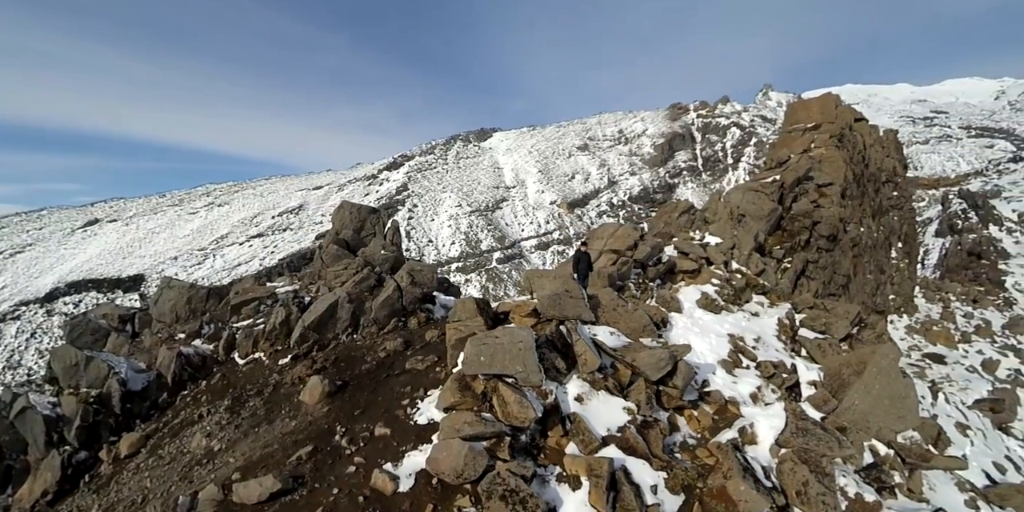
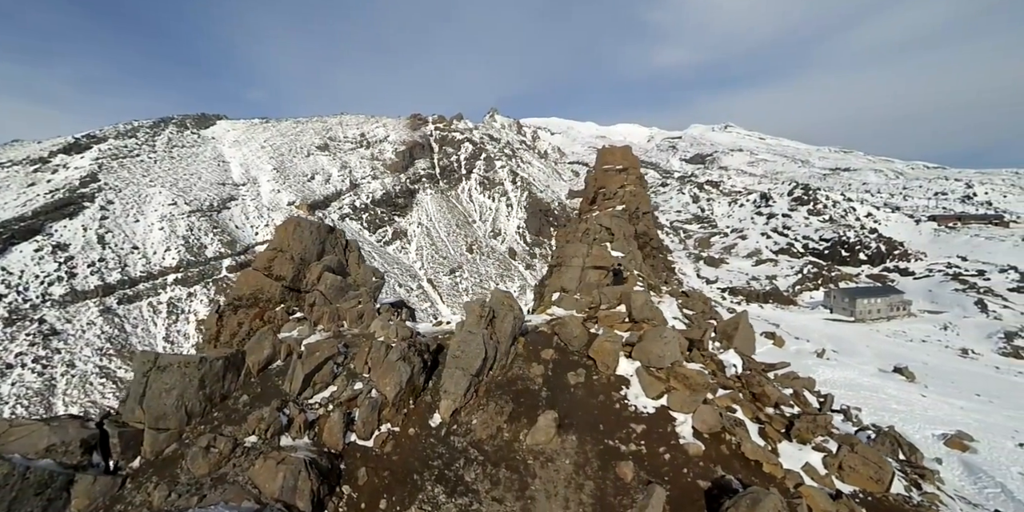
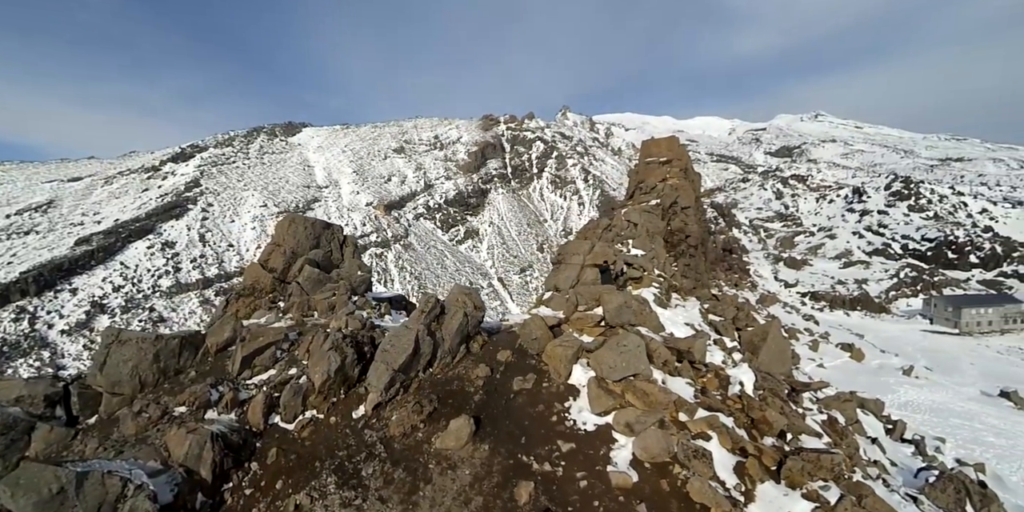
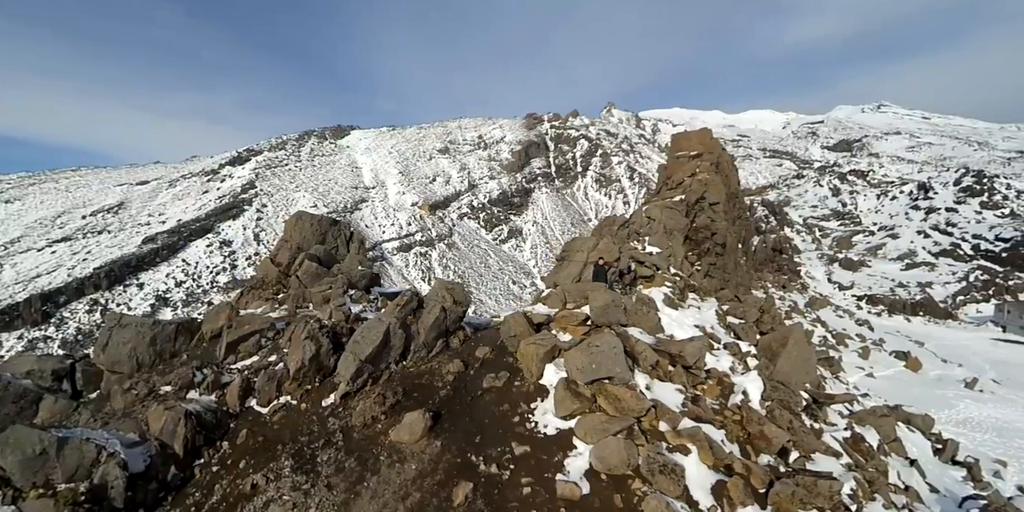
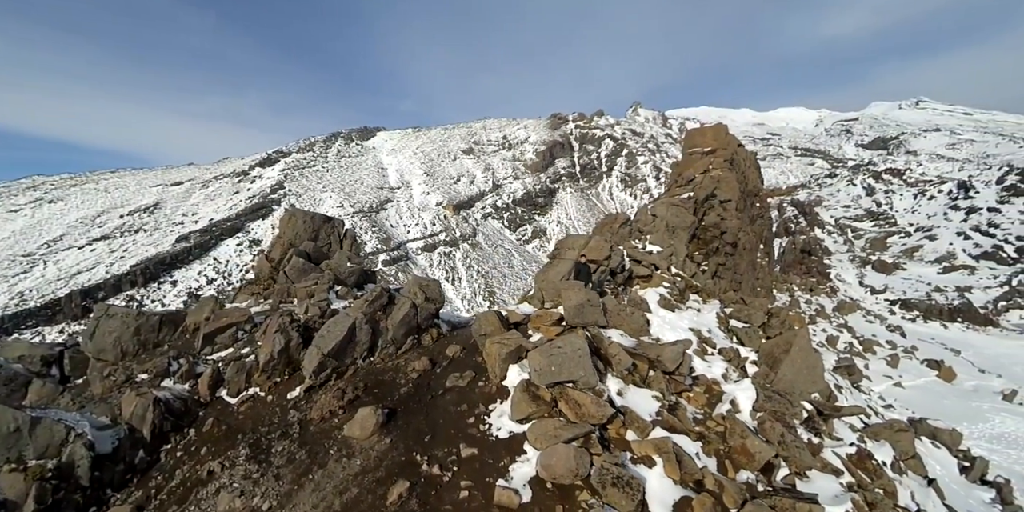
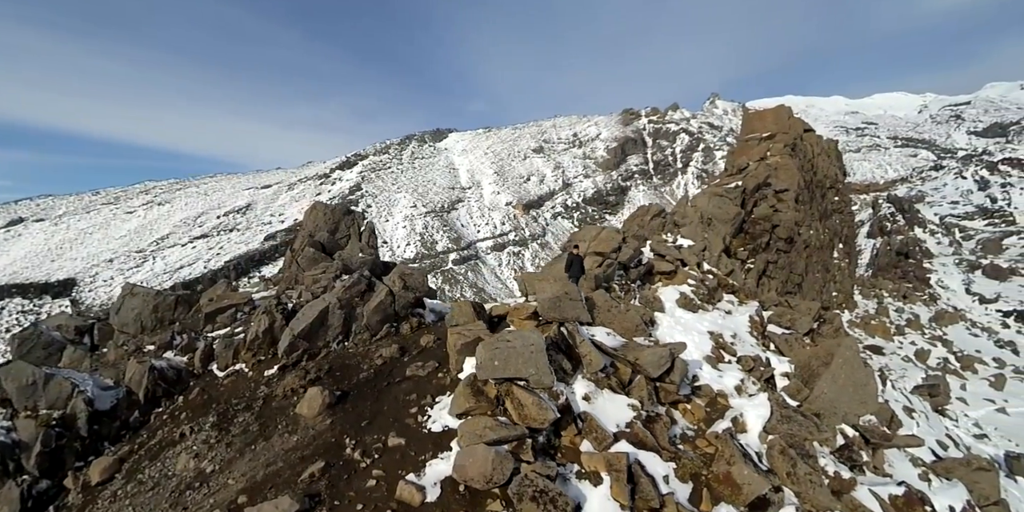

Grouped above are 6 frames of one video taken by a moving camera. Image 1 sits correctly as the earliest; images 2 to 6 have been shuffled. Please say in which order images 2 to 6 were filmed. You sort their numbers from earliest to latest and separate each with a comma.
6, 5, 4, 3, 2
